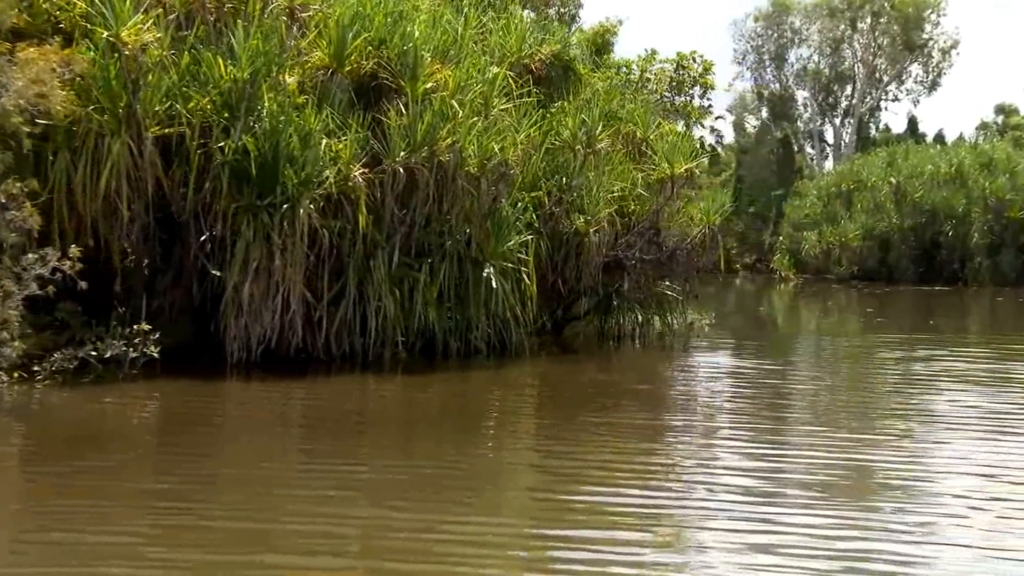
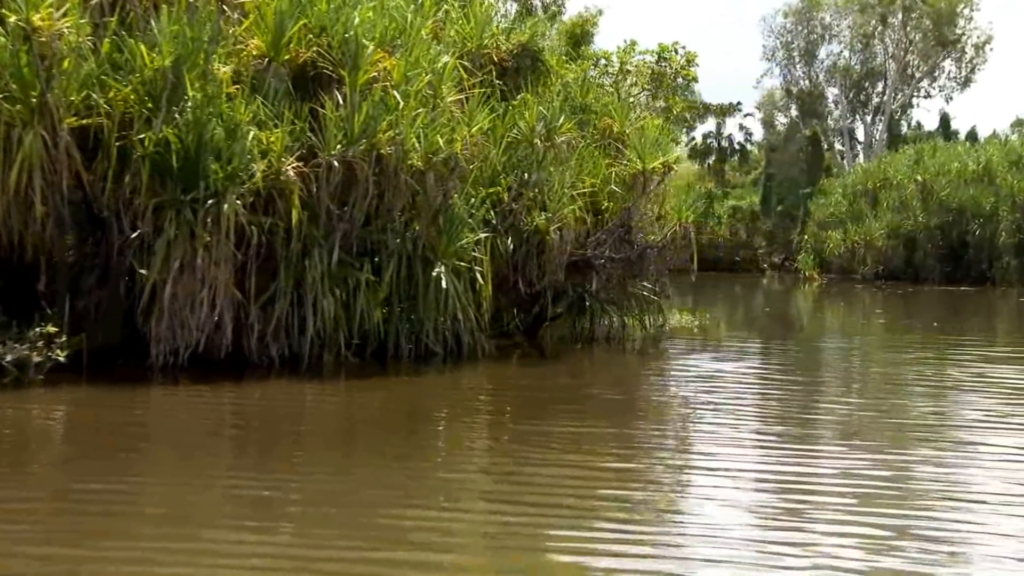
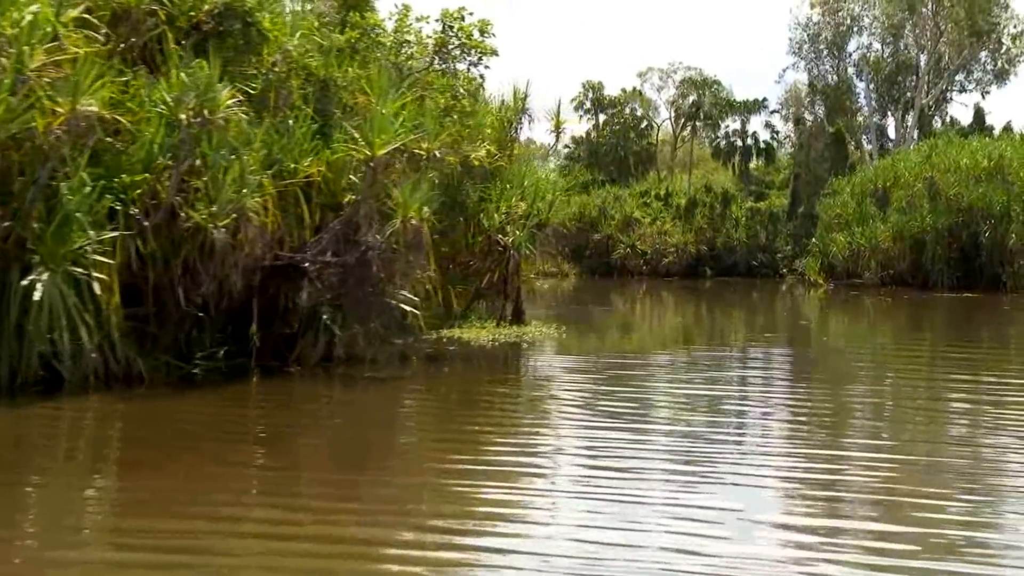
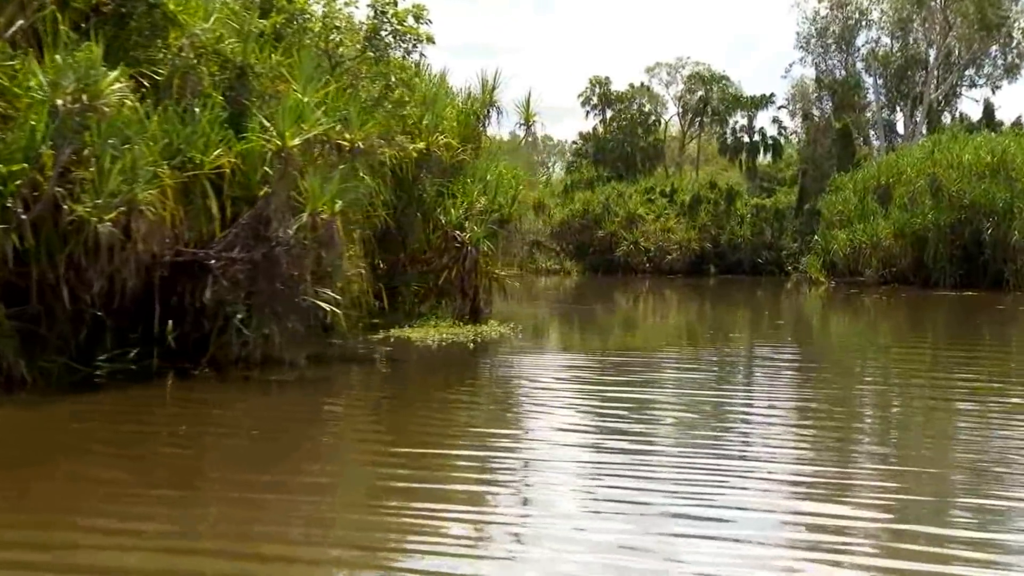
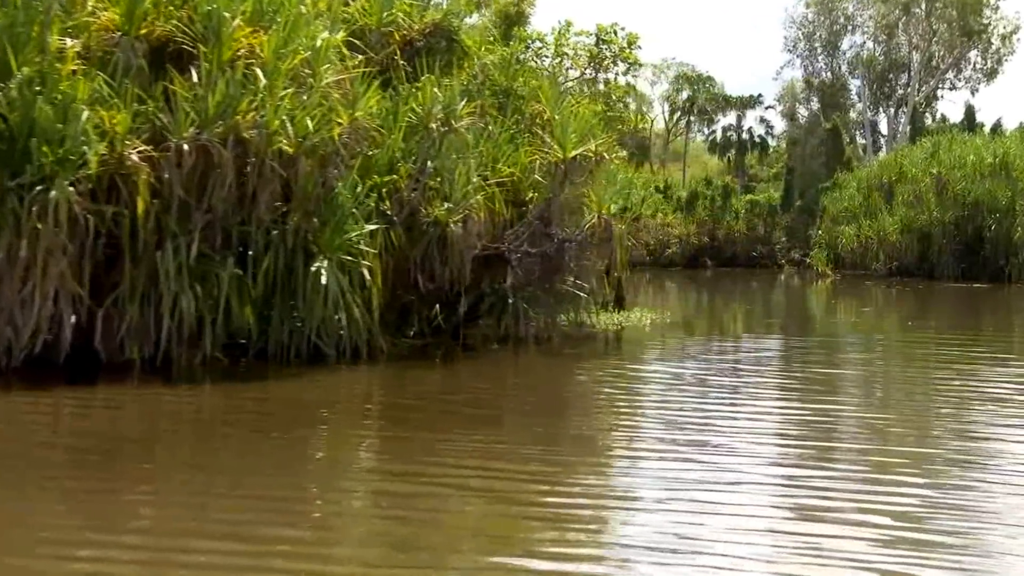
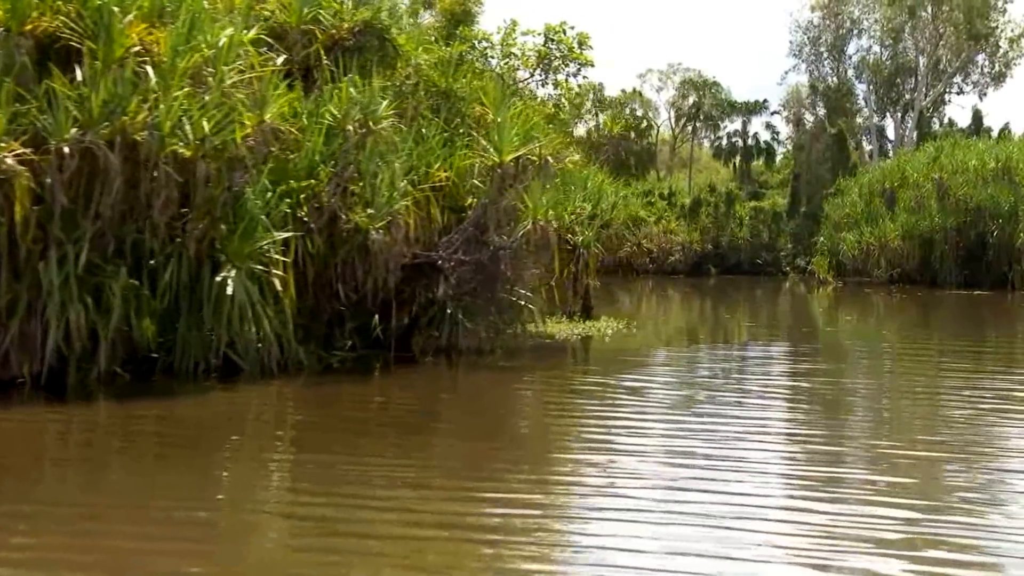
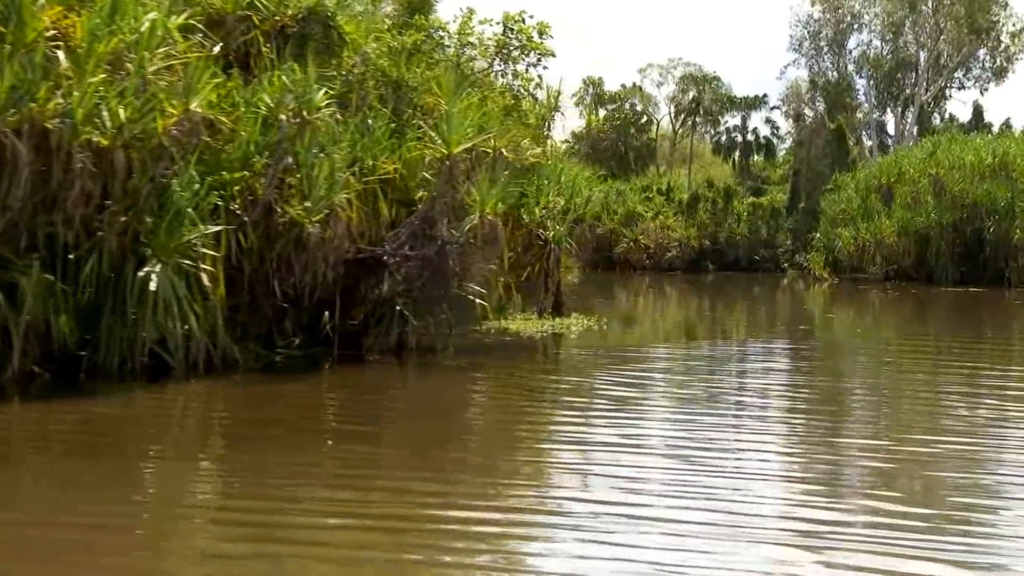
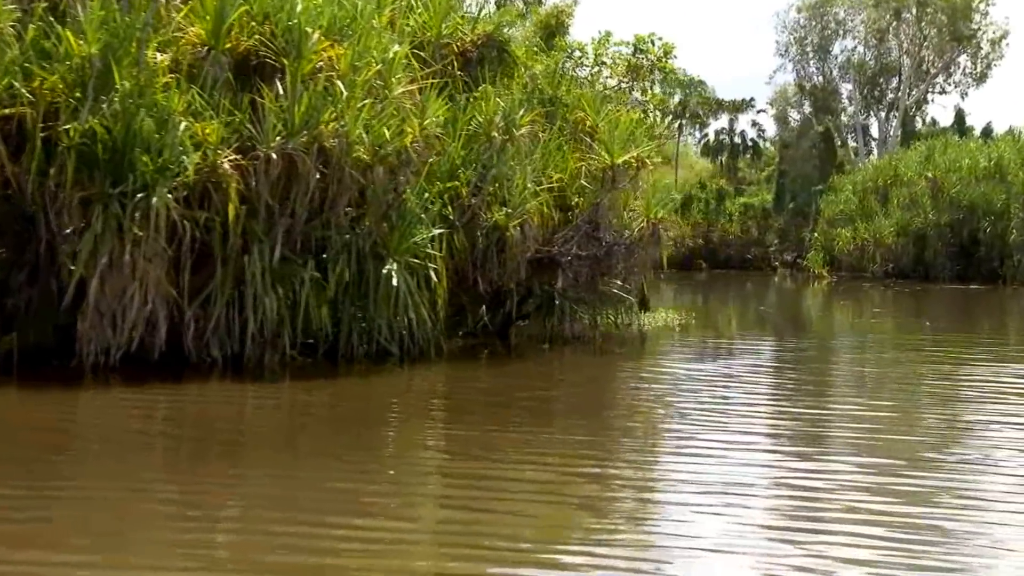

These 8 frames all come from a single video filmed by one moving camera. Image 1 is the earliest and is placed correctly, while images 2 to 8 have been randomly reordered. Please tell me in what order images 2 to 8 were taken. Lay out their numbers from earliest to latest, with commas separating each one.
2, 8, 5, 6, 7, 3, 4
